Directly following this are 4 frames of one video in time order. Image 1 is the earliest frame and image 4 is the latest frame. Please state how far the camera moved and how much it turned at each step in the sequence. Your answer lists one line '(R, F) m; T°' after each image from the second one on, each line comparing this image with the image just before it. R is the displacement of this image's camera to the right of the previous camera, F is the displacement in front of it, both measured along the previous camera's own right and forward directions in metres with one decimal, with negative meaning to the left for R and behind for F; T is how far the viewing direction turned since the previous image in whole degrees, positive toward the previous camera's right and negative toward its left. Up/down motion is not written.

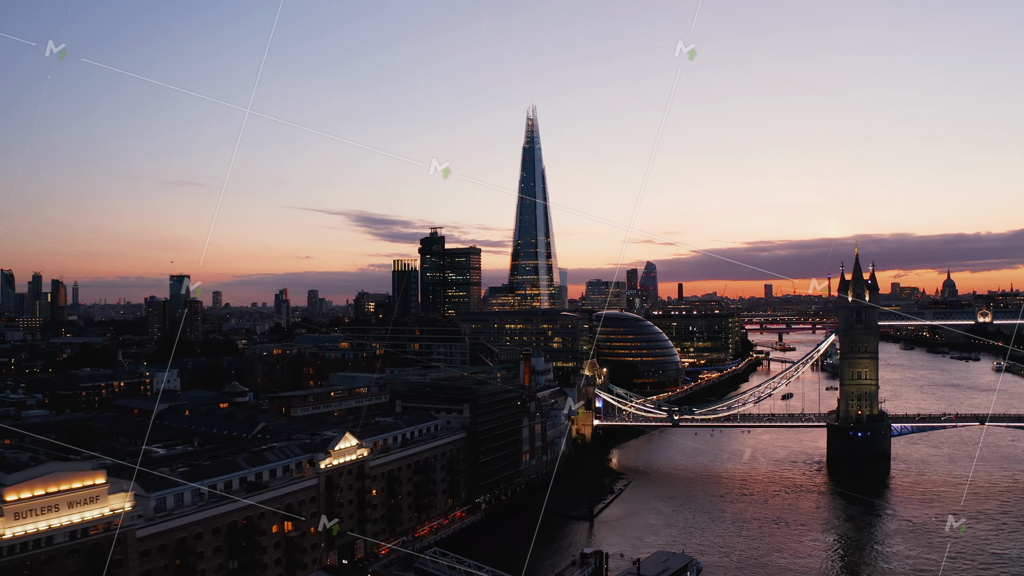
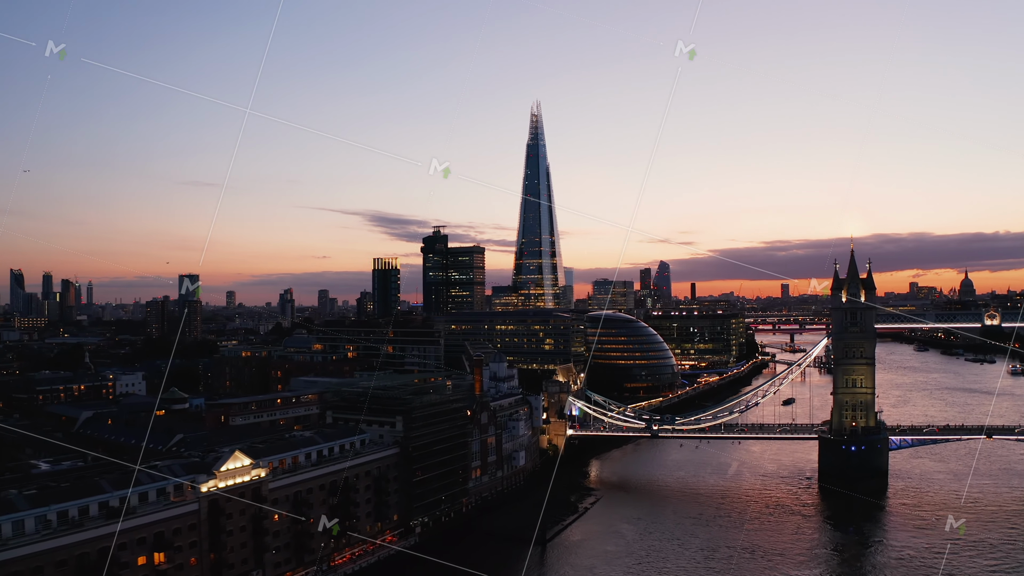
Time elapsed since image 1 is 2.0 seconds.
(+2.4, +3.1) m; -1°
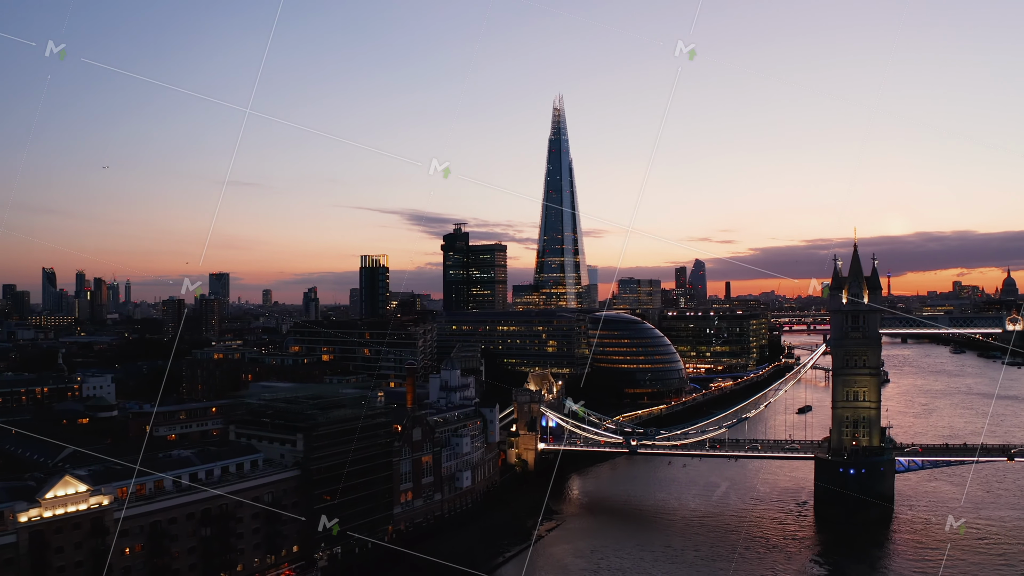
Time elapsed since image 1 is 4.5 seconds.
(+3.2, +3.7) m; -3°
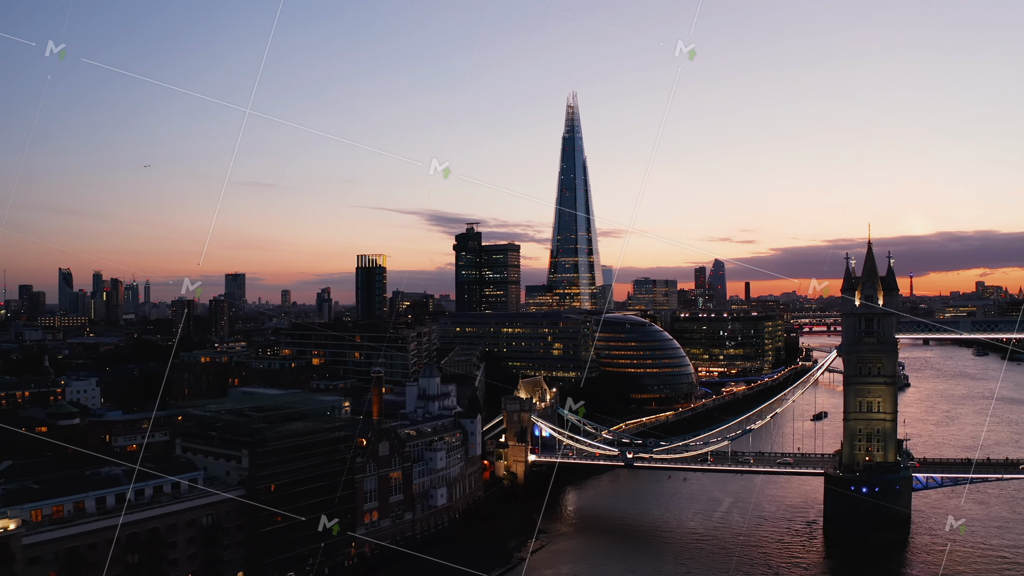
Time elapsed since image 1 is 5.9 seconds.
(+1.3, +2.2) m; -1°
